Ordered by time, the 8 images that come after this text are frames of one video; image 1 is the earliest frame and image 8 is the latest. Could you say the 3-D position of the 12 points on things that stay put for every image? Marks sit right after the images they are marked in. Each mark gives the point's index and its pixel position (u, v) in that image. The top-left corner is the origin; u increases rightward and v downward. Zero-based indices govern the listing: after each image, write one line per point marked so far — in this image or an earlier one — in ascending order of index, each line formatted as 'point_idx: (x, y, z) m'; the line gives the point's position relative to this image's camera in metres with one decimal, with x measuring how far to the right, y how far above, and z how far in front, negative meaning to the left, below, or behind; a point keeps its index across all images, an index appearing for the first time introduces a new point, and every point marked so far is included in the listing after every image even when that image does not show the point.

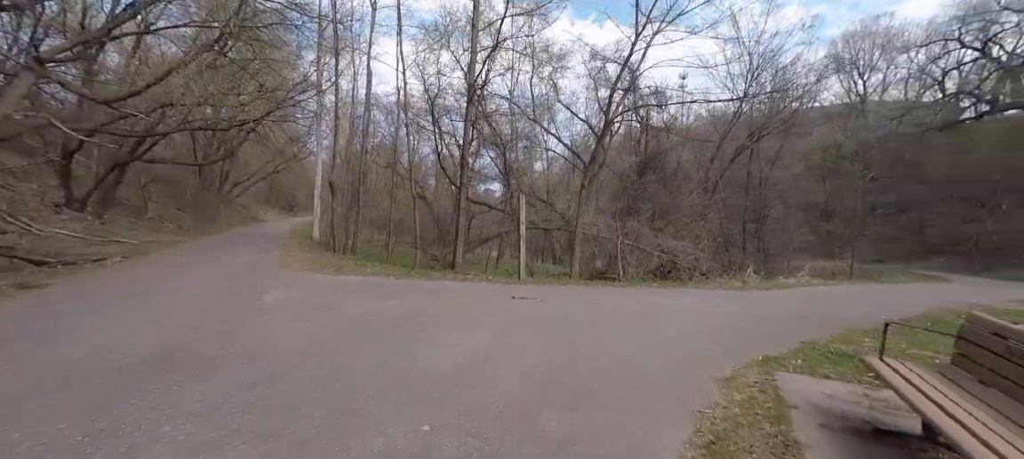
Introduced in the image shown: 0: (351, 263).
0: (-4.4, -0.9, +11.1) m
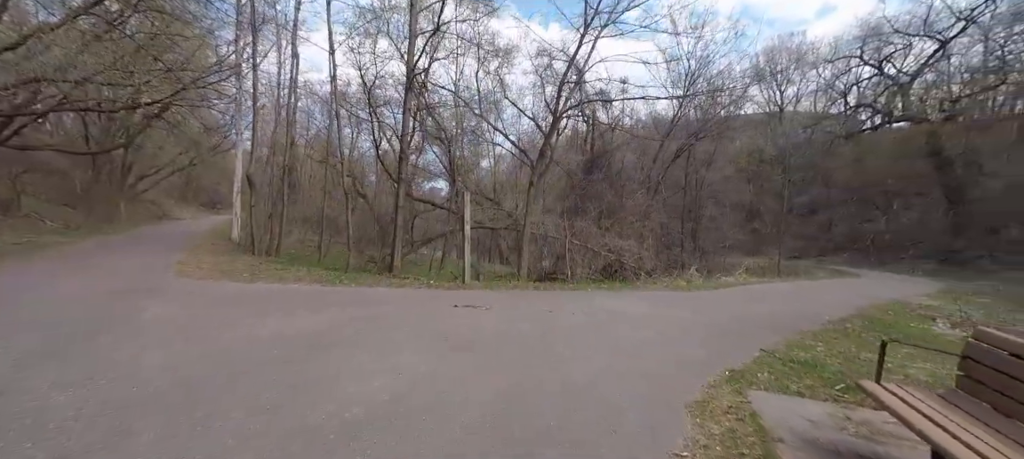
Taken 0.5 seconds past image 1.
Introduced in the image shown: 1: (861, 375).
0: (-5.8, -0.9, +9.9) m
1: (+3.3, -1.4, +3.8) m
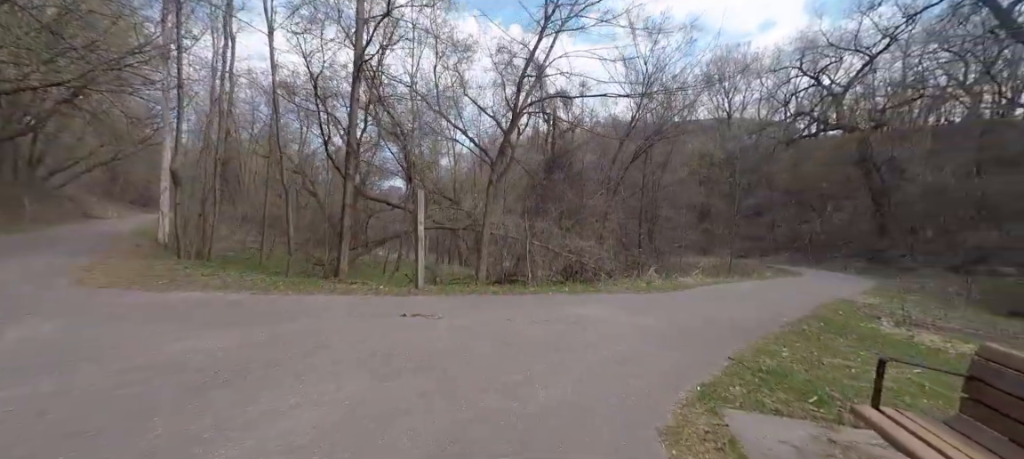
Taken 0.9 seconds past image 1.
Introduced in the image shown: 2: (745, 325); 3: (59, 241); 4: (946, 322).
0: (-6.7, -0.9, +8.8) m
1: (+2.9, -1.4, +3.7) m
2: (+3.6, -1.4, +6.1) m
3: (-18.3, -0.4, +16.5) m
4: (+8.6, -1.8, +8.2) m
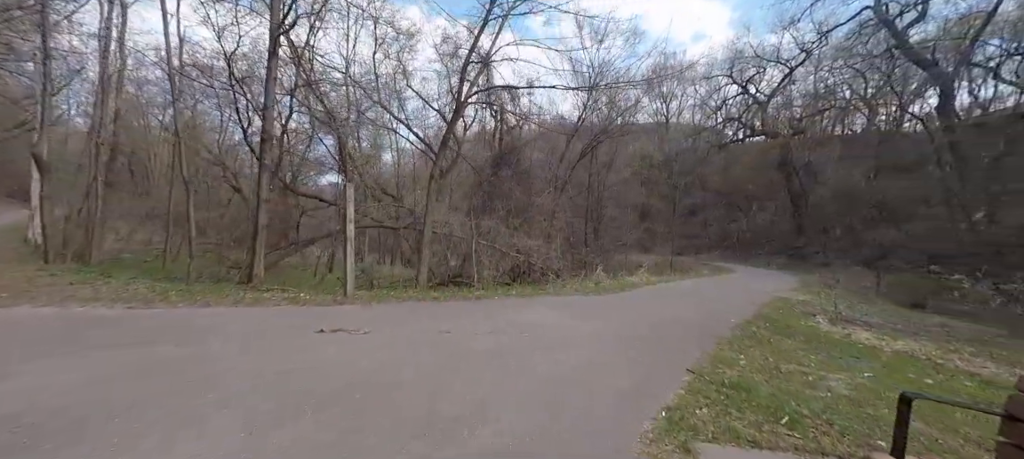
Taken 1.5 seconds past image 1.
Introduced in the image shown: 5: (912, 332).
0: (-7.8, -0.9, +7.3) m
1: (+2.3, -1.4, +3.4) m
2: (+2.8, -1.4, +5.9) m
3: (-20.3, -0.4, +13.4) m
4: (+7.5, -1.8, +8.6) m
5: (+7.3, -1.9, +7.4) m
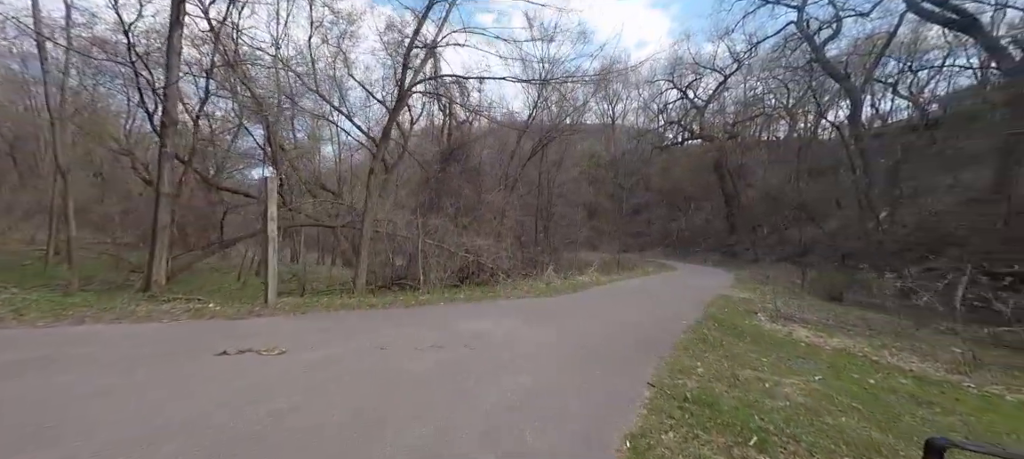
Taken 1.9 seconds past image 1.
0: (-8.6, -0.9, +5.9) m
1: (+1.9, -1.4, +3.2) m
2: (+2.0, -1.4, +5.8) m
3: (-21.7, -0.3, +10.4) m
4: (+6.4, -1.8, +9.0) m
5: (+6.3, -1.9, +7.8) m
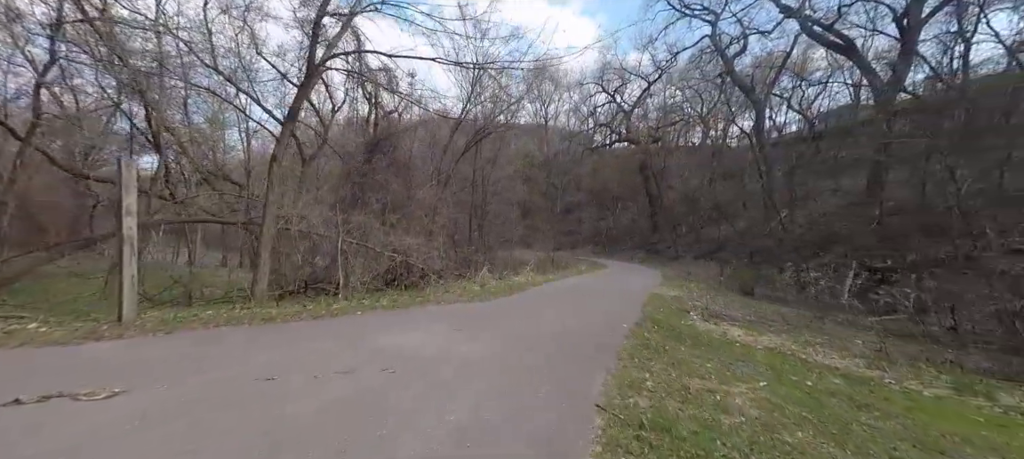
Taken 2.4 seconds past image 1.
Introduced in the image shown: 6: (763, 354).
0: (-9.4, -0.8, +3.8) m
1: (+1.4, -1.4, +2.9) m
2: (+1.1, -1.4, +5.4) m
3: (-23.1, -0.2, +6.1) m
4: (+4.9, -1.8, +9.3) m
5: (+5.0, -1.9, +8.1) m
6: (+3.3, -1.6, +5.3) m
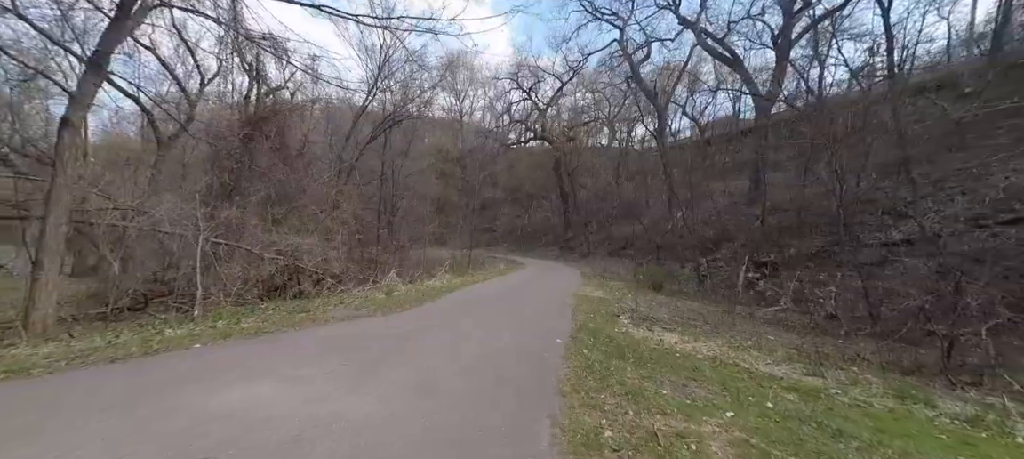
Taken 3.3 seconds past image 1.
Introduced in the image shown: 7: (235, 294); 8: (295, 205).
0: (-9.8, -0.8, +0.7) m
1: (+1.0, -1.4, +2.0) m
2: (+0.2, -1.4, +4.4) m
3: (-23.6, -0.2, +0.1) m
4: (+3.1, -1.8, +9.0) m
5: (+3.4, -1.8, +7.9) m
6: (+2.3, -1.6, +4.8) m
7: (-6.6, -1.4, +9.7) m
8: (-6.9, +0.8, +13.1) m
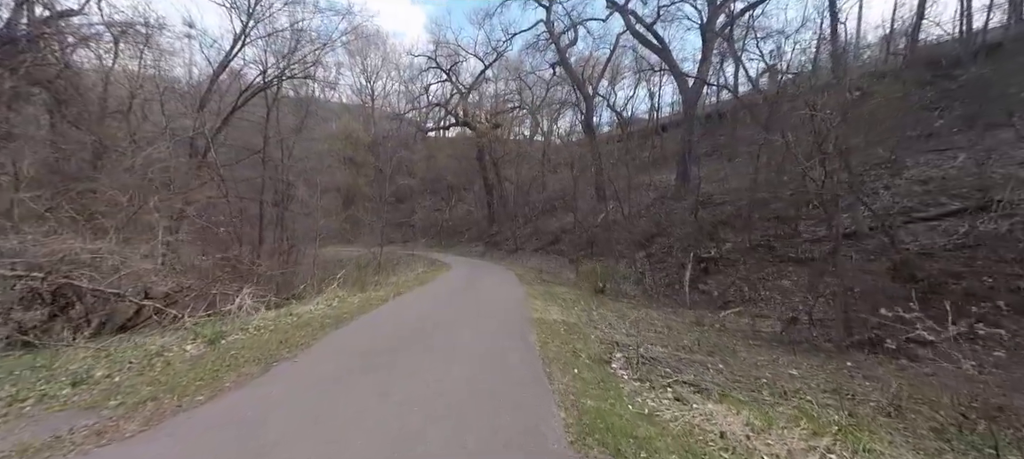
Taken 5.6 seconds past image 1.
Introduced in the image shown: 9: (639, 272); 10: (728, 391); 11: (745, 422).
0: (-9.0, -1.0, -4.3) m
1: (+1.3, -1.5, -0.9) m
2: (0.0, -1.4, +1.4) m
3: (-22.5, -0.5, -7.6) m
4: (+1.9, -1.7, +6.4) m
5: (+2.5, -1.8, +5.4) m
6: (+2.0, -1.6, +2.1) m
7: (-7.7, -1.4, +5.2) m
8: (-8.7, +0.9, +8.4) m
9: (+6.2, -2.0, +19.9) m
10: (+2.3, -1.7, +4.4) m
11: (+2.0, -1.6, +3.5) m
